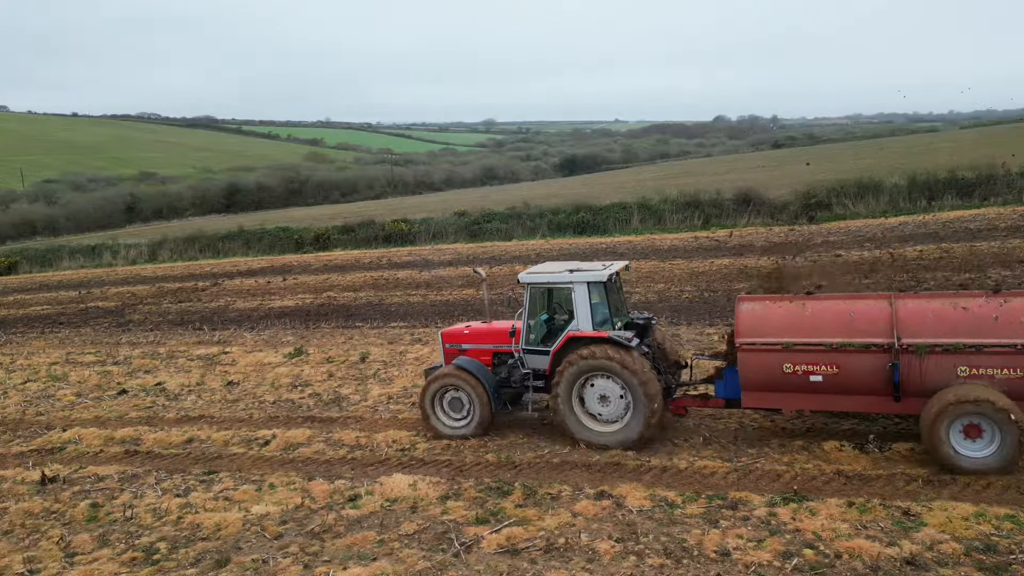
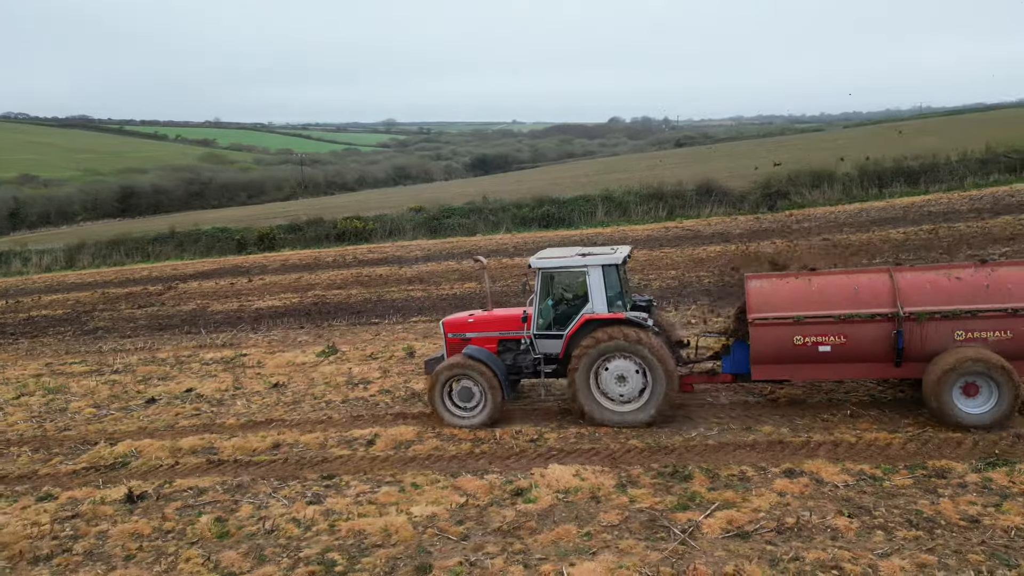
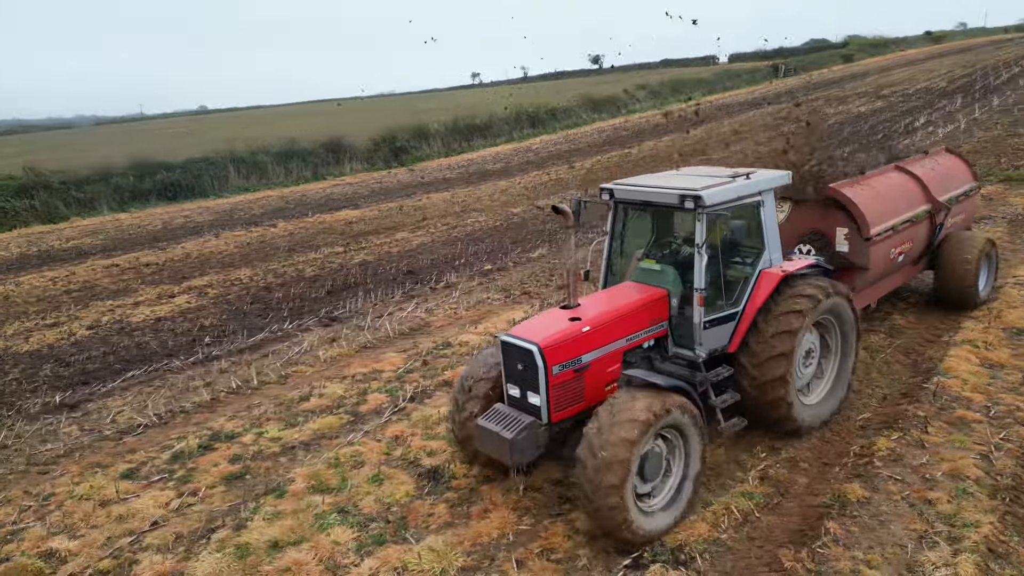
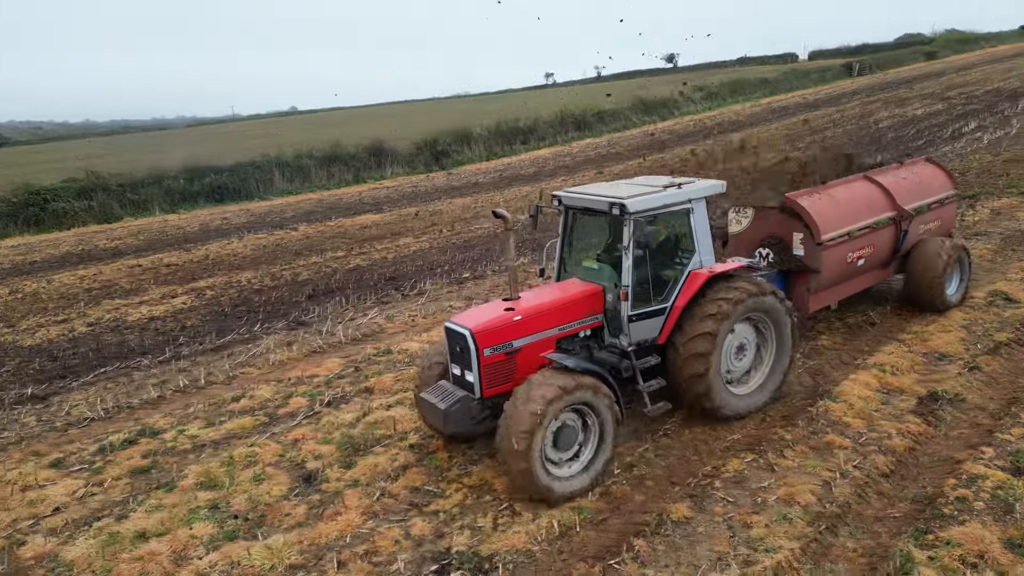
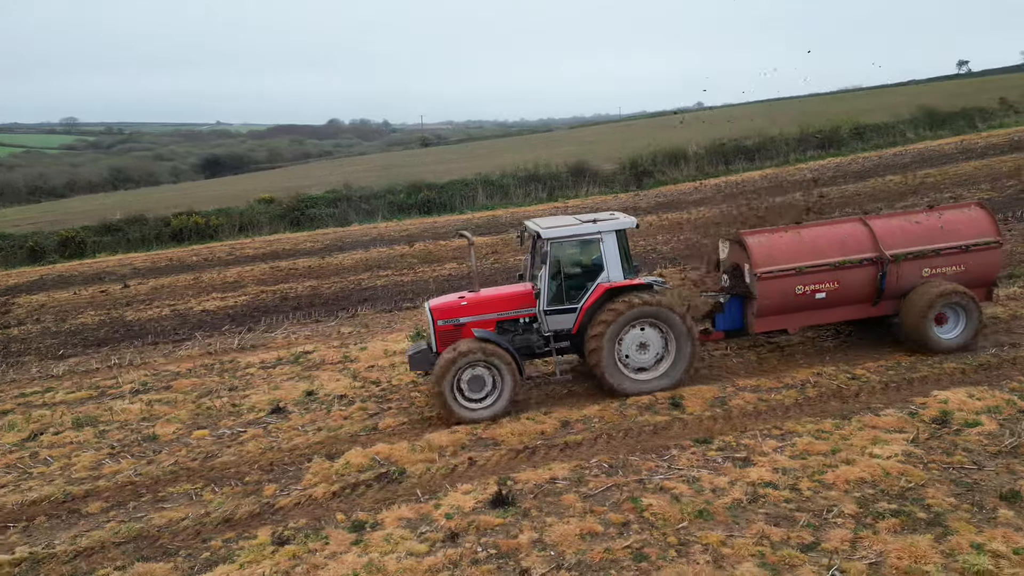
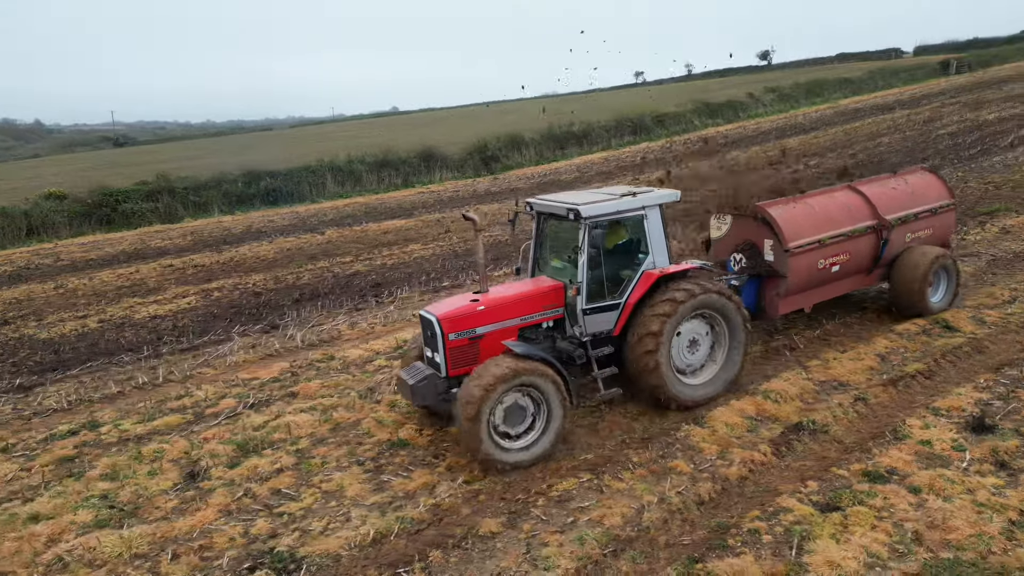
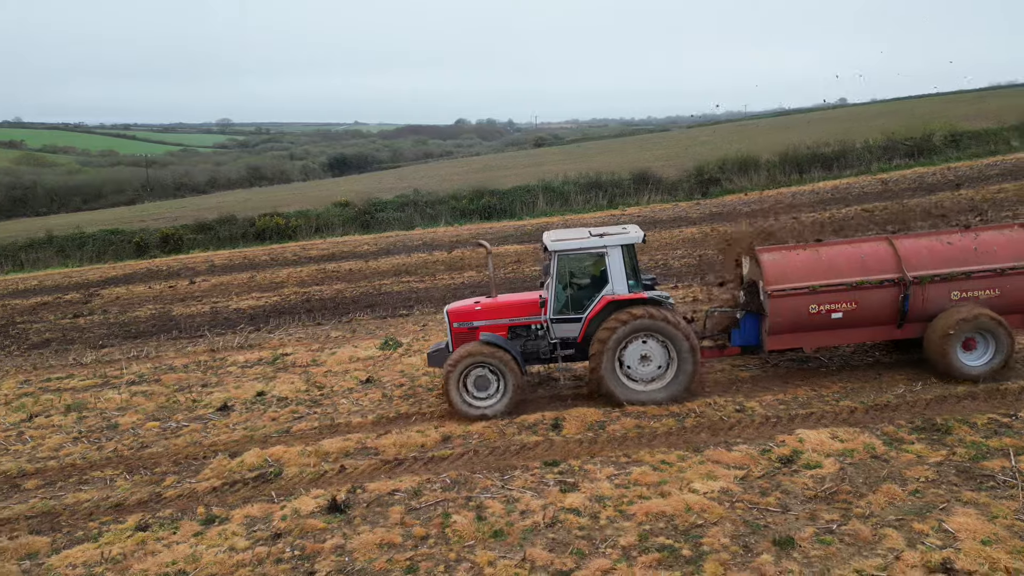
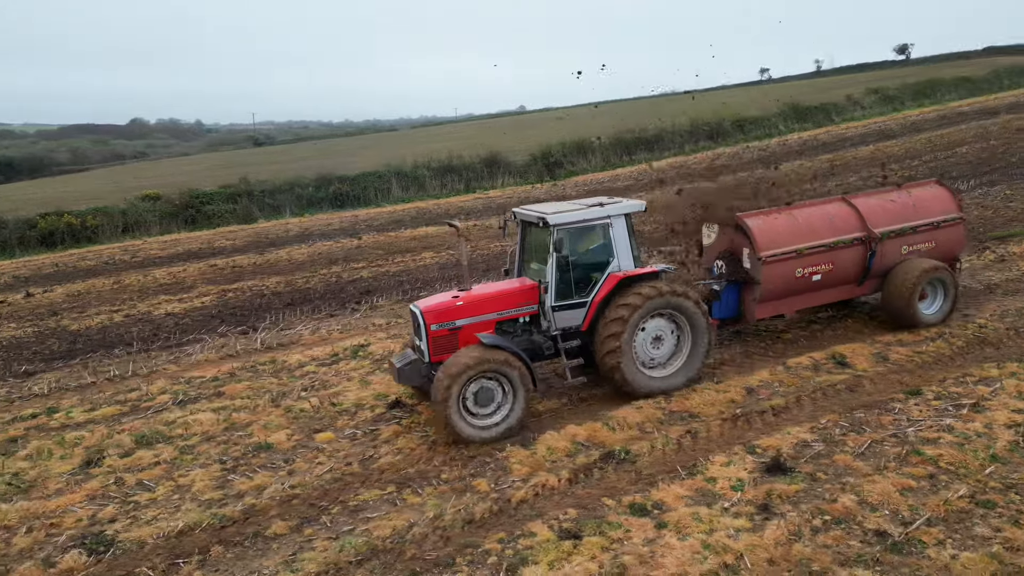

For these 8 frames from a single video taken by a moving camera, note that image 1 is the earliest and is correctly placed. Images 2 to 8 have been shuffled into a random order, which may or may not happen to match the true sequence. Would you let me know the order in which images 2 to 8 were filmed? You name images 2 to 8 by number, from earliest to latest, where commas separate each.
2, 7, 5, 8, 6, 4, 3
